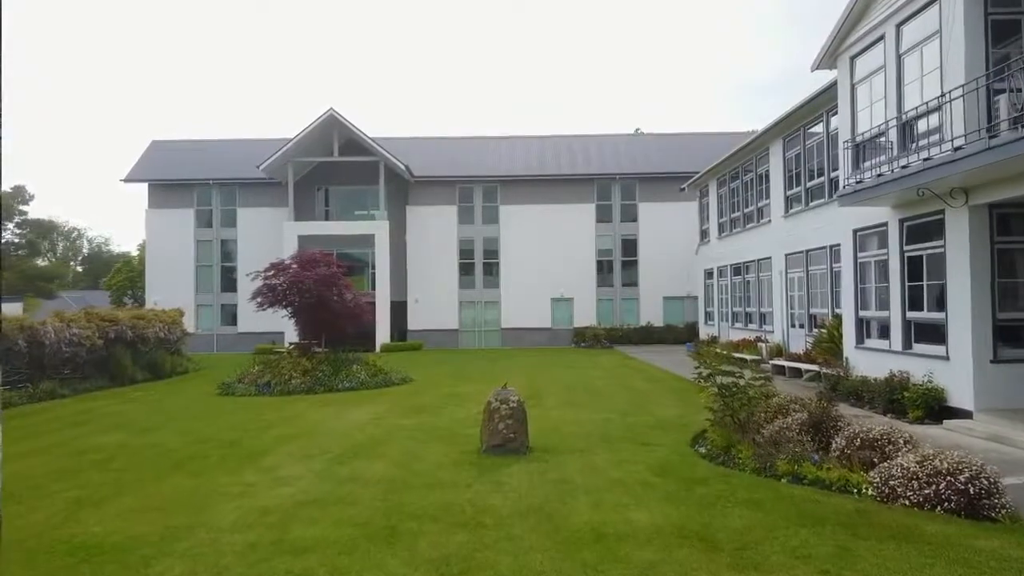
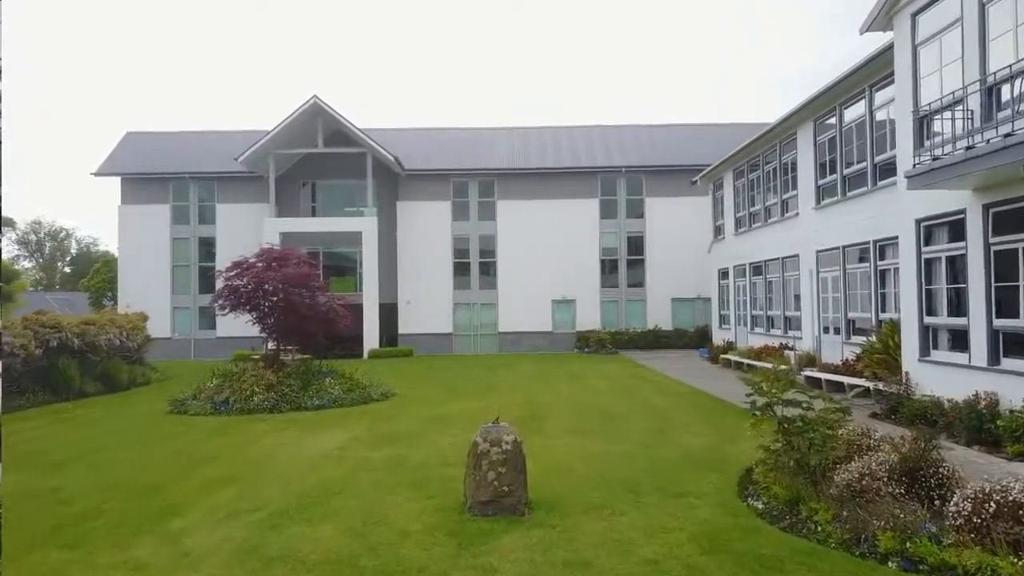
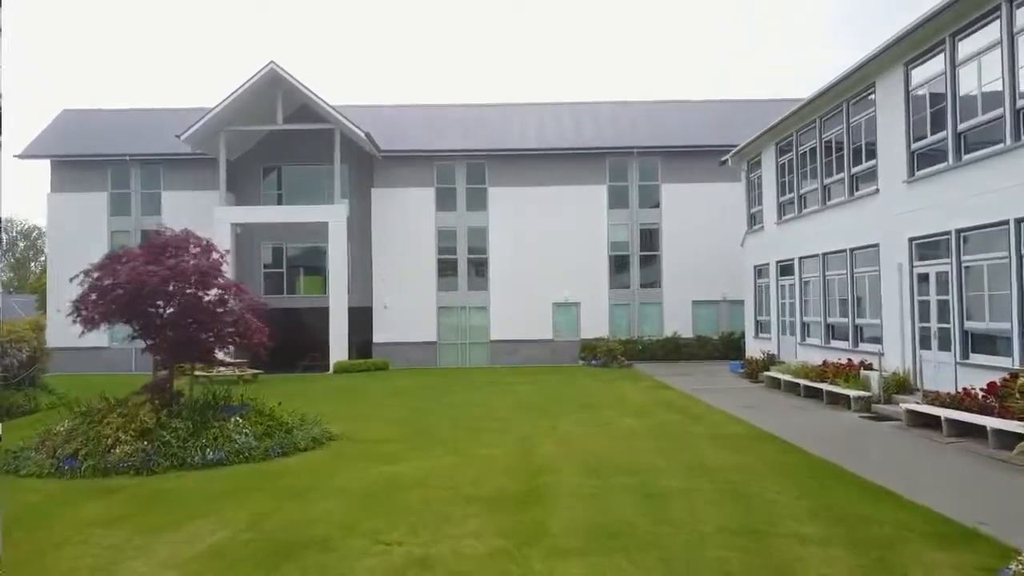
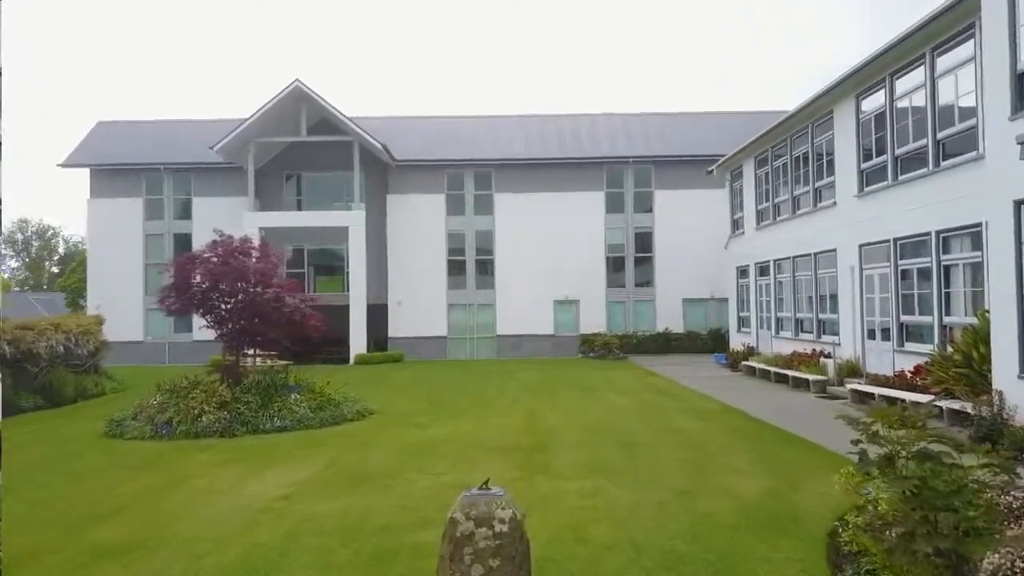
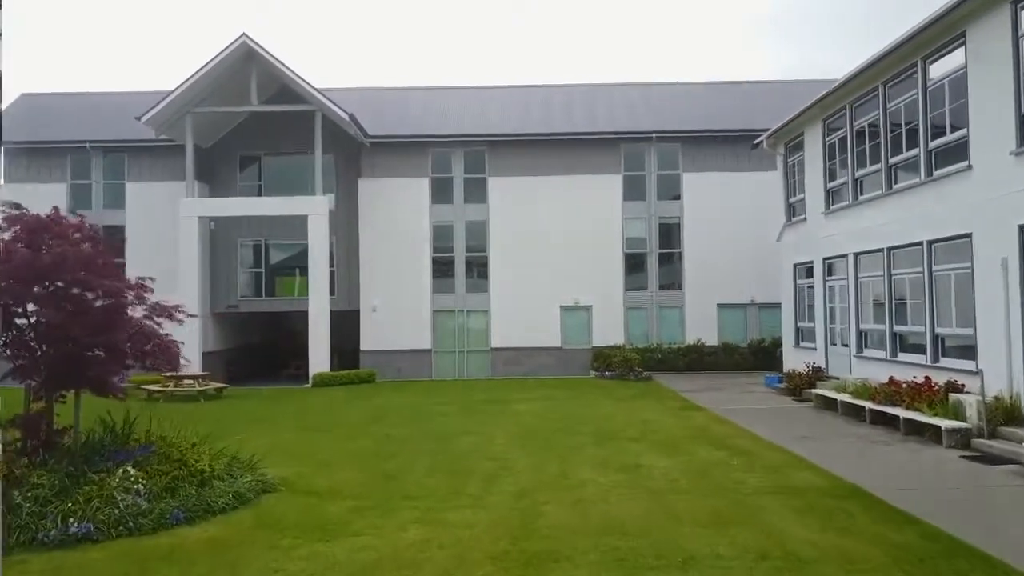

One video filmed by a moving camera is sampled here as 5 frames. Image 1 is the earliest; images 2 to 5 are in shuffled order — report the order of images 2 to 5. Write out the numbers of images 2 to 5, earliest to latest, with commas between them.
2, 4, 3, 5
